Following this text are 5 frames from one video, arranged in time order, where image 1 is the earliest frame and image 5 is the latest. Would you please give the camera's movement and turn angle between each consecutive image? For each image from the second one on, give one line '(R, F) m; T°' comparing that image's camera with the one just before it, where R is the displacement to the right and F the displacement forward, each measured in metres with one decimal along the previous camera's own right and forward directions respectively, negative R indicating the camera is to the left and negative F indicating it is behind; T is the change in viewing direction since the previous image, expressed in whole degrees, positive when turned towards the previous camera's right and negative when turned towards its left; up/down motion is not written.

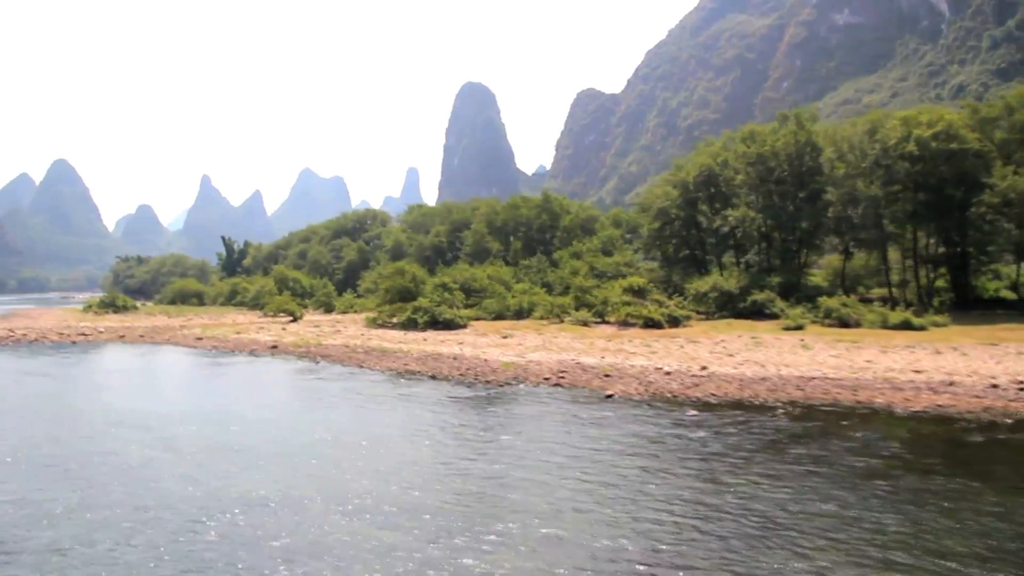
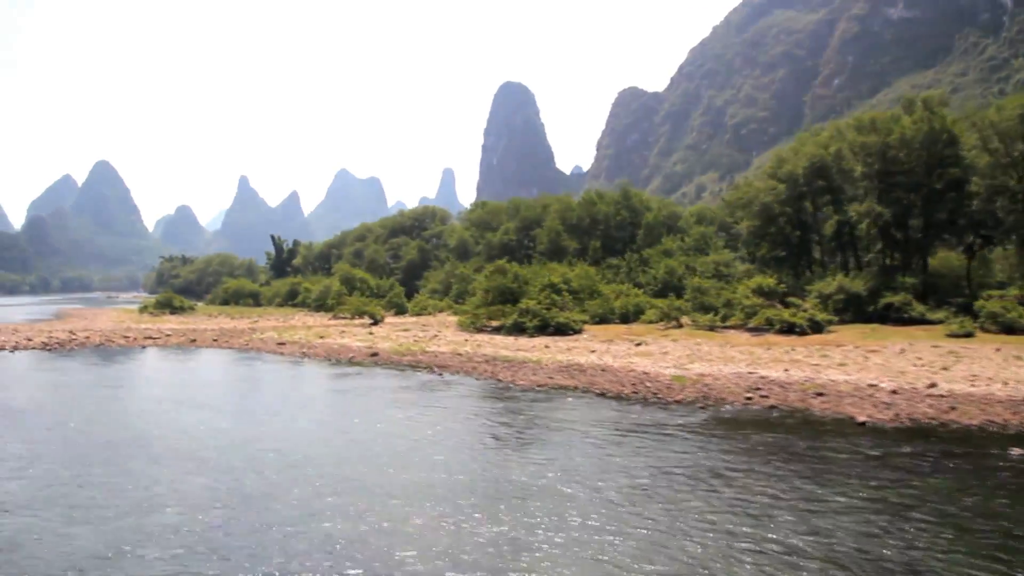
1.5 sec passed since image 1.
(-2.6, +3.1) m; -2°
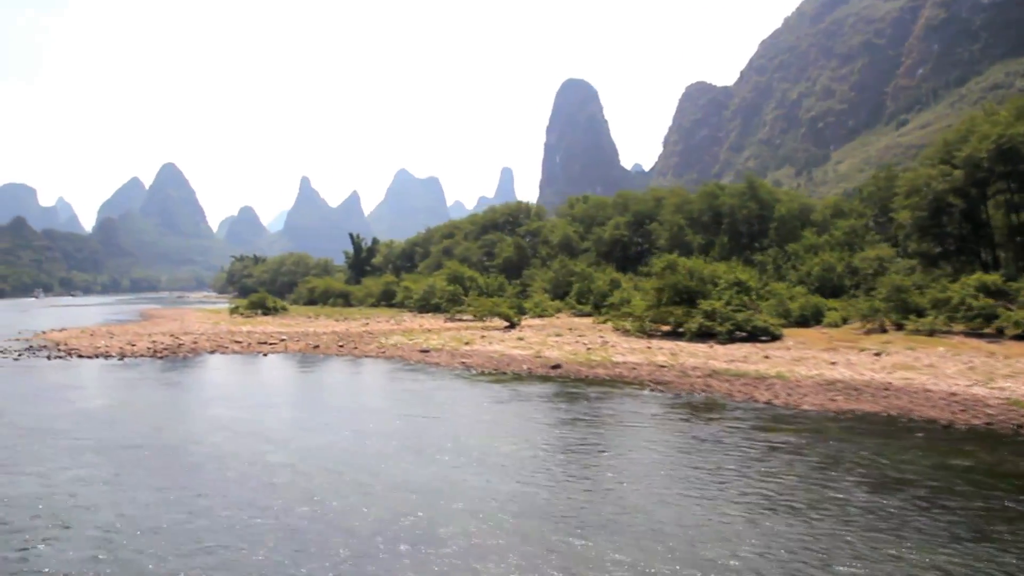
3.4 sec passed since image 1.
(-3.3, +3.7) m; -3°
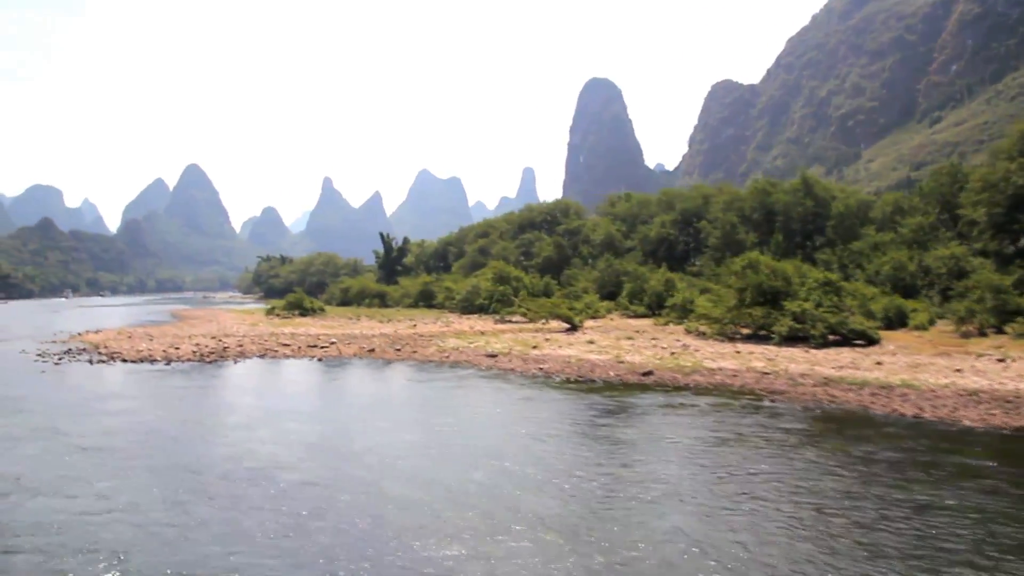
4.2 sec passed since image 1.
(-1.3, +1.5) m; -1°
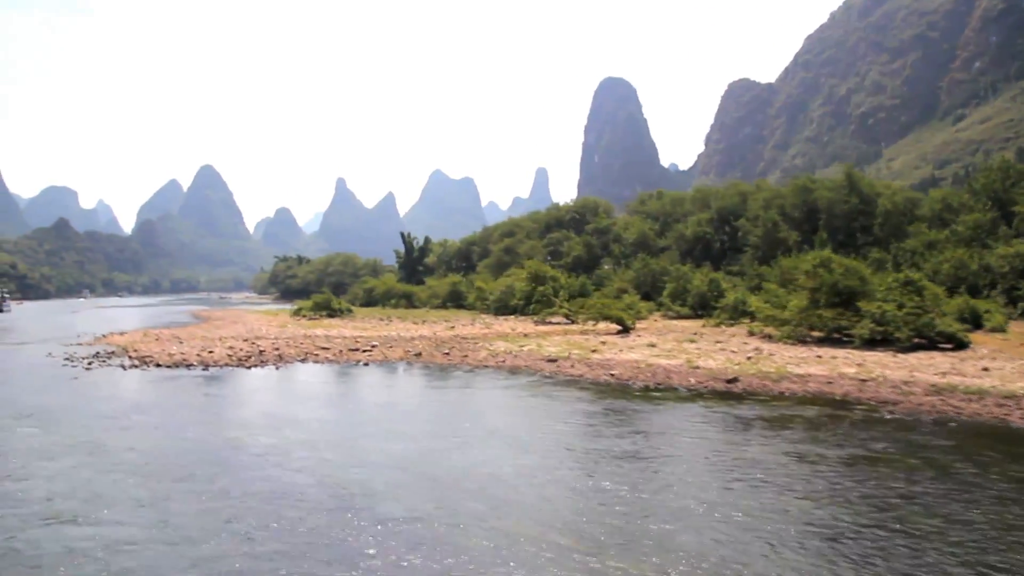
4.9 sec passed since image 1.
(-1.2, +1.3) m; -1°
